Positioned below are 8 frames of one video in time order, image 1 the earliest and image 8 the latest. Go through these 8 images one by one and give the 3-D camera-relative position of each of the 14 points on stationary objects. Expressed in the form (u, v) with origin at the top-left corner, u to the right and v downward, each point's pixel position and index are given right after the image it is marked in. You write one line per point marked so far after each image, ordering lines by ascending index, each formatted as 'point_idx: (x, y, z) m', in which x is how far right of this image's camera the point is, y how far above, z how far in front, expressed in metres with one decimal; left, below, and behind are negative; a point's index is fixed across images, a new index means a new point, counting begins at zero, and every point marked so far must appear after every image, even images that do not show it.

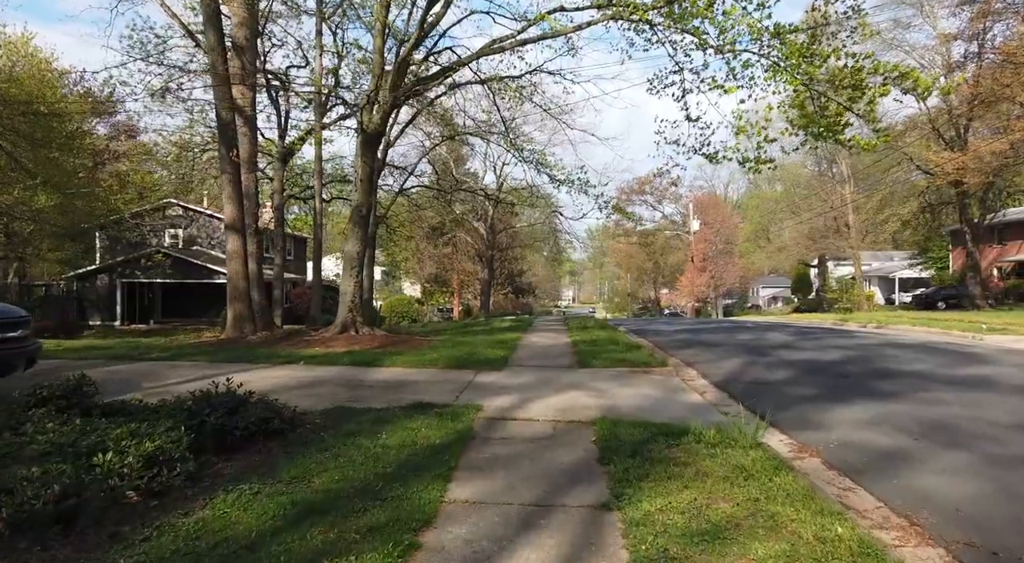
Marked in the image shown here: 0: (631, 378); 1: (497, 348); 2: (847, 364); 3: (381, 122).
0: (+1.8, -1.5, +9.7) m
1: (-0.3, -1.3, +12.8) m
2: (+5.7, -1.4, +10.9) m
3: (-2.7, +3.2, +13.1) m
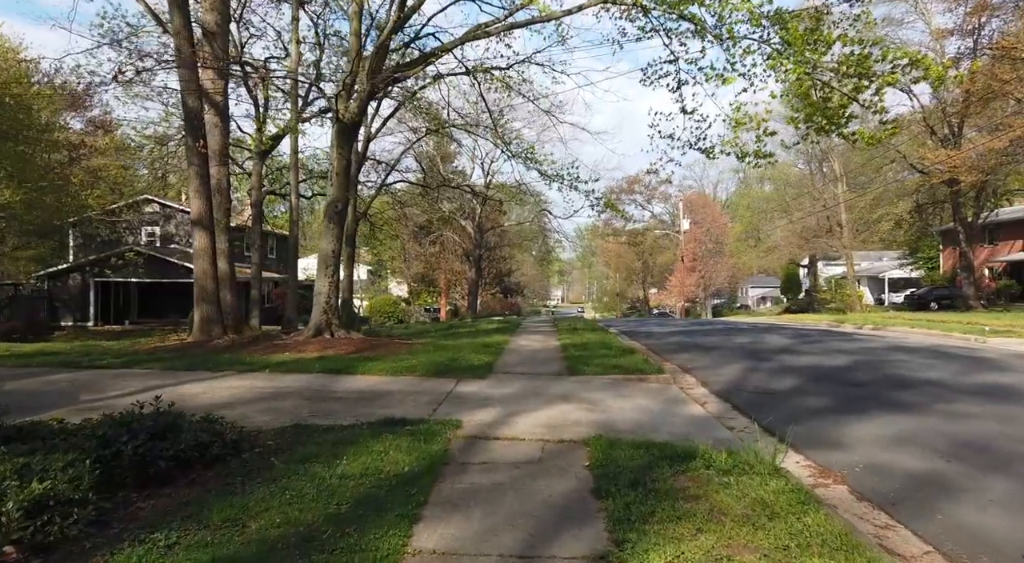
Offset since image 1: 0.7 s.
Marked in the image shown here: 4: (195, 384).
0: (+1.6, -1.5, +8.9) m
1: (-0.6, -1.3, +12.0) m
2: (+5.4, -1.4, +10.2) m
3: (-2.9, +3.2, +12.3) m
4: (-3.9, -1.3, +8.0) m
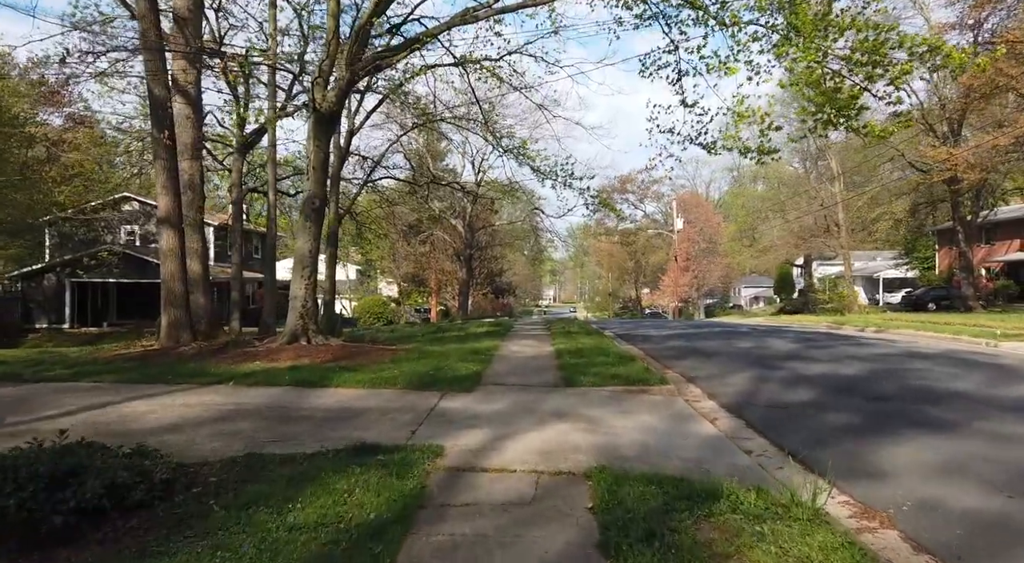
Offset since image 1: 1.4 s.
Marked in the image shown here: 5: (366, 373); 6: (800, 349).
0: (+1.4, -1.5, +8.1) m
1: (-0.7, -1.4, +11.2) m
2: (+5.3, -1.5, +9.4) m
3: (-3.1, +3.2, +11.4) m
4: (-4.1, -1.3, +7.1) m
5: (-2.1, -1.3, +9.4) m
6: (+6.1, -1.4, +13.7) m
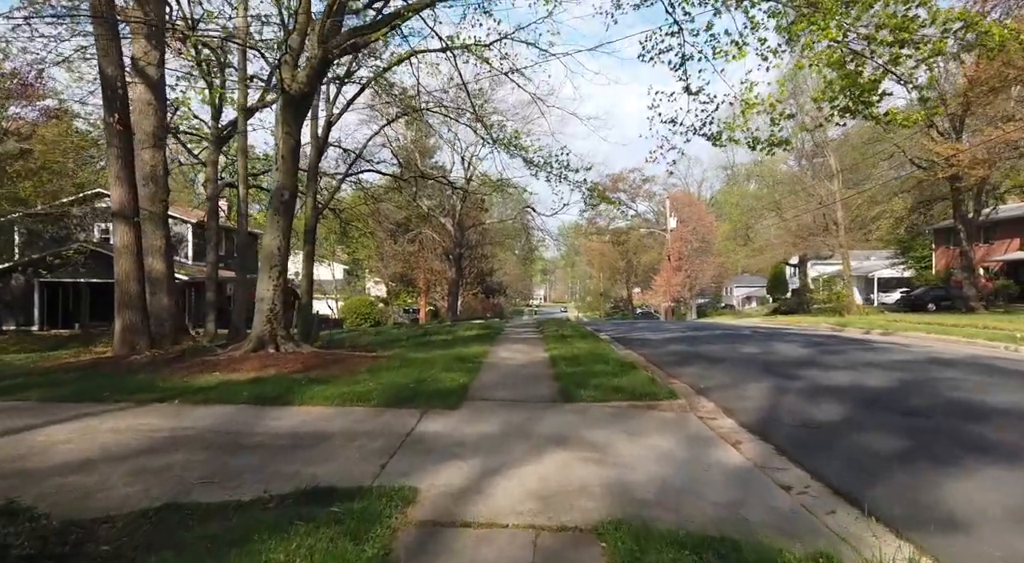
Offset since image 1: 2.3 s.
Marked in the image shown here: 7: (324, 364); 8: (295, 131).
0: (+1.3, -1.5, +7.0) m
1: (-0.9, -1.4, +10.1) m
2: (+5.2, -1.5, +8.4) m
3: (-3.2, +3.2, +10.3) m
4: (-4.1, -1.3, +6.0) m
5: (-2.3, -1.3, +8.3) m
6: (+5.9, -1.4, +12.7) m
7: (-2.9, -1.3, +9.8) m
8: (-3.6, +2.5, +10.5) m
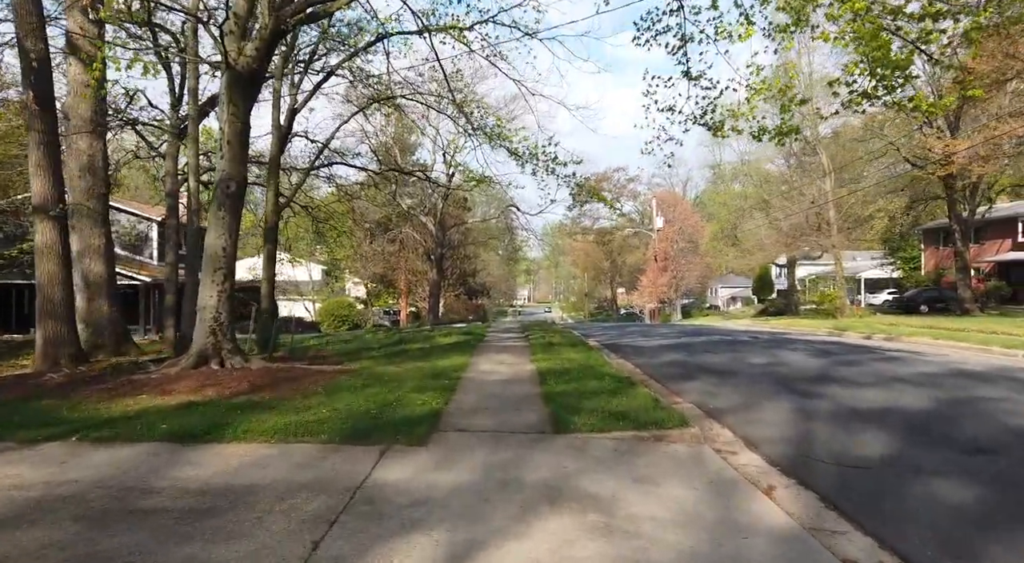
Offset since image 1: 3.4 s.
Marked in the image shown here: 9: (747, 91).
0: (+1.2, -1.6, +5.8) m
1: (-1.1, -1.4, +8.7) m
2: (+5.0, -1.5, +7.2) m
3: (-3.5, +3.1, +8.9) m
4: (-4.3, -1.4, +4.6) m
5: (-2.5, -1.4, +6.9) m
6: (+5.6, -1.5, +11.6) m
7: (-3.1, -1.3, +8.4) m
8: (-3.8, +2.4, +9.1) m
9: (+4.2, +3.4, +11.6) m
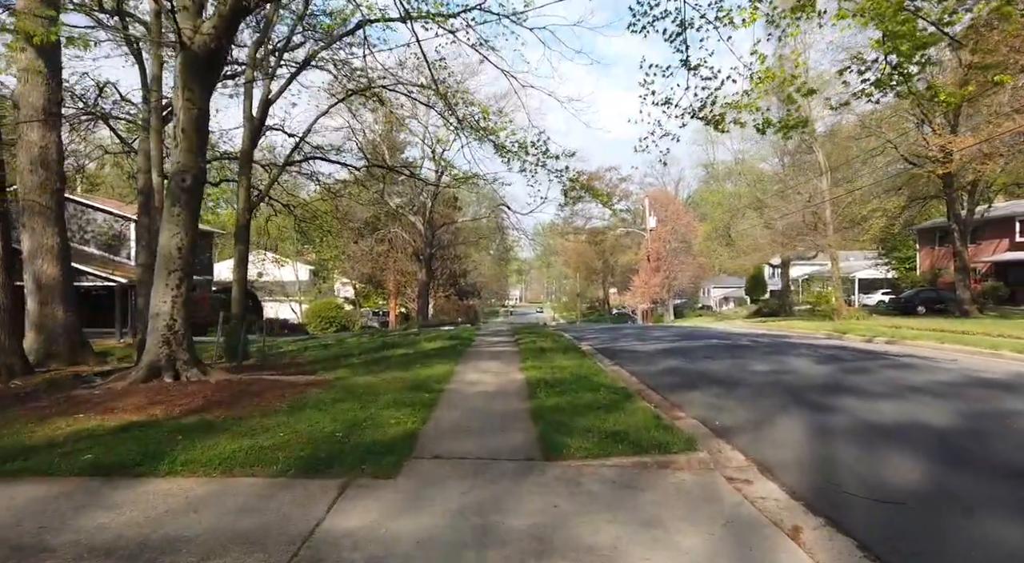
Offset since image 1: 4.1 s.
0: (+1.0, -1.6, +5.0) m
1: (-1.3, -1.5, +7.9) m
2: (+4.8, -1.6, +6.5) m
3: (-3.7, +3.1, +8.0) m
4: (-4.4, -1.5, +3.7) m
5: (-2.6, -1.5, +6.0) m
6: (+5.4, -1.6, +10.8) m
7: (-3.3, -1.4, +7.6) m
8: (-4.0, +2.3, +8.3) m
9: (+4.0, +3.4, +10.8) m
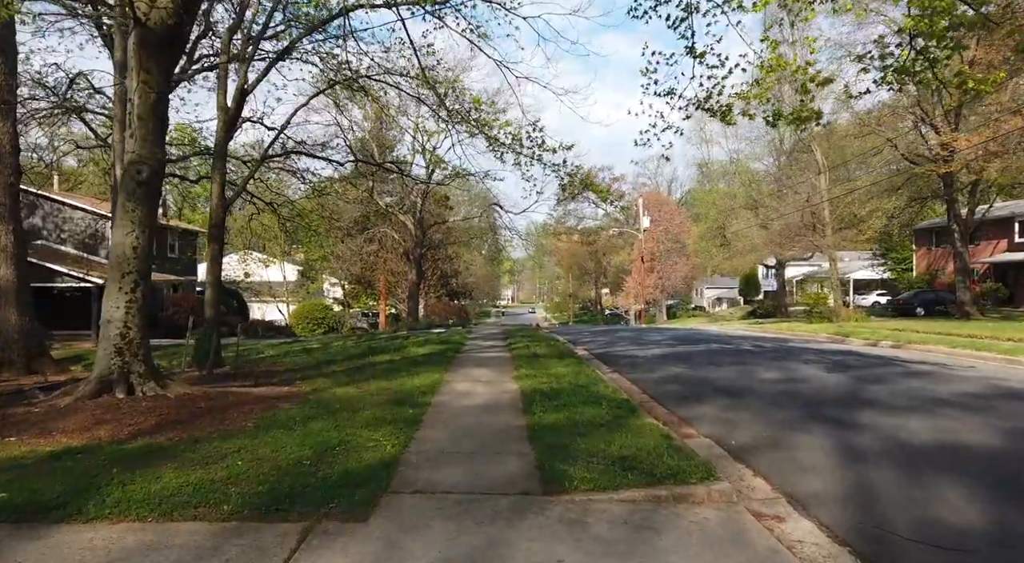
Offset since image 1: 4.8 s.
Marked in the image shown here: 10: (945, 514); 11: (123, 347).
0: (+1.0, -1.7, +4.2) m
1: (-1.4, -1.5, +7.1) m
2: (+4.8, -1.6, +5.8) m
3: (-3.7, +3.0, +7.2) m
4: (-4.4, -1.5, +2.9) m
5: (-2.7, -1.5, +5.2) m
6: (+5.3, -1.6, +10.1) m
7: (-3.4, -1.4, +6.7) m
8: (-4.1, +2.3, +7.4) m
9: (+3.9, +3.4, +10.1) m
10: (+3.2, -1.7, +4.8) m
11: (-4.4, -0.7, +7.3) m
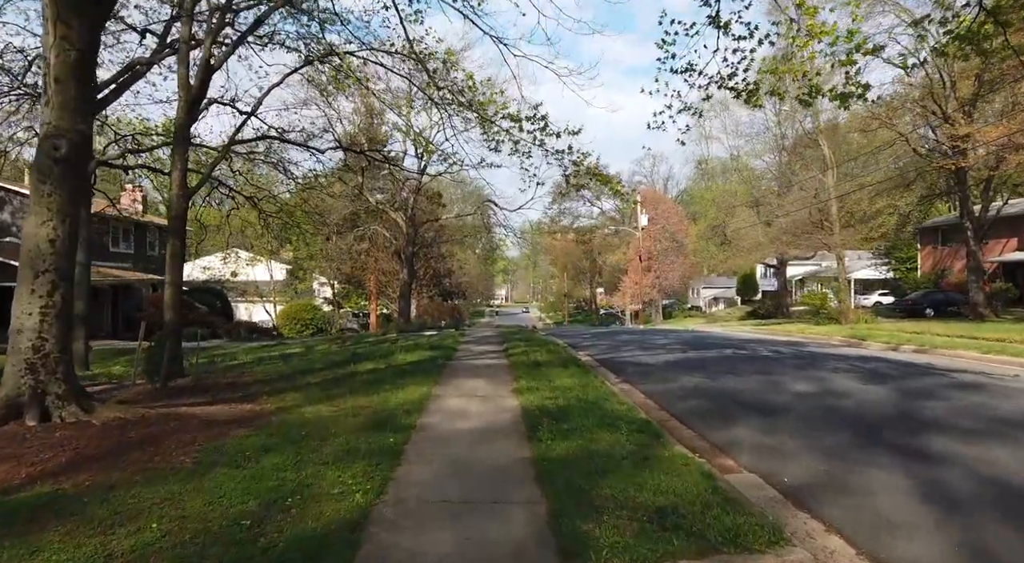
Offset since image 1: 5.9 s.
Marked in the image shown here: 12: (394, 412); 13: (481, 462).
0: (+1.1, -1.7, +2.9) m
1: (-1.3, -1.5, +5.8) m
2: (+4.8, -1.6, +4.5) m
3: (-3.7, +3.0, +5.8) m
4: (-4.4, -1.5, +1.5) m
5: (-2.6, -1.5, +3.9) m
6: (+5.3, -1.6, +8.8) m
7: (-3.3, -1.4, +5.4) m
8: (-4.1, +2.3, +6.1) m
9: (+3.9, +3.3, +8.8) m
10: (+3.3, -1.7, +3.5) m
11: (-4.4, -0.7, +5.9) m
12: (-1.4, -1.5, +7.6) m
13: (-0.3, -1.6, +5.8) m
